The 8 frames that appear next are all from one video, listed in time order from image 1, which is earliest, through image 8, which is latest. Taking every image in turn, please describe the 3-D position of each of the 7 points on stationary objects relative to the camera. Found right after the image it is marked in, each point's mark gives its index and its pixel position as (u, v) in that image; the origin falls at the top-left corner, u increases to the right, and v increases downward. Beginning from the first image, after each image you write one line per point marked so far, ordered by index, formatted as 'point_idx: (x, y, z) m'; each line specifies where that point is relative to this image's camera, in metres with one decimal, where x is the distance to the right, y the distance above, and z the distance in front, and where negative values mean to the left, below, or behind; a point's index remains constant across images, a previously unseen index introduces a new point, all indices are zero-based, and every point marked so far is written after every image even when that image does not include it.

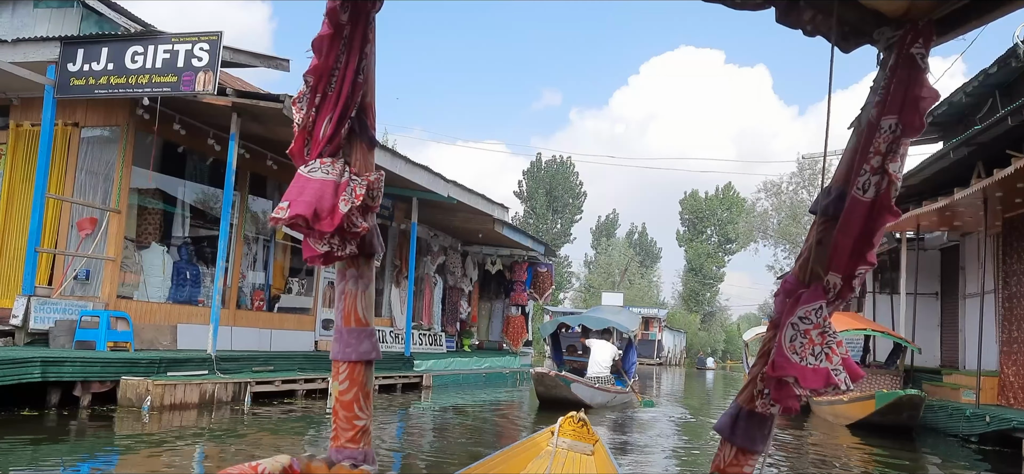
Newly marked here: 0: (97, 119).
0: (-4.5, +1.3, +9.1) m
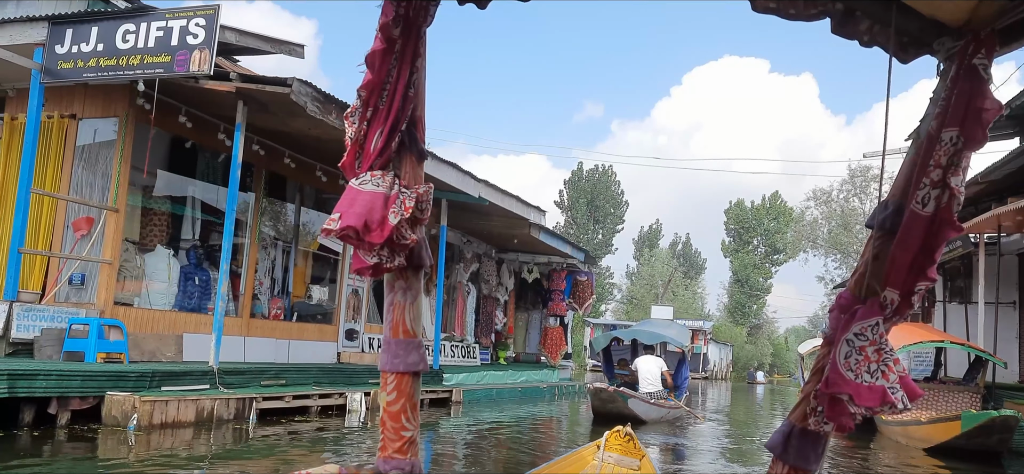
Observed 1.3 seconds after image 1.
0: (-4.2, +1.3, +8.4) m
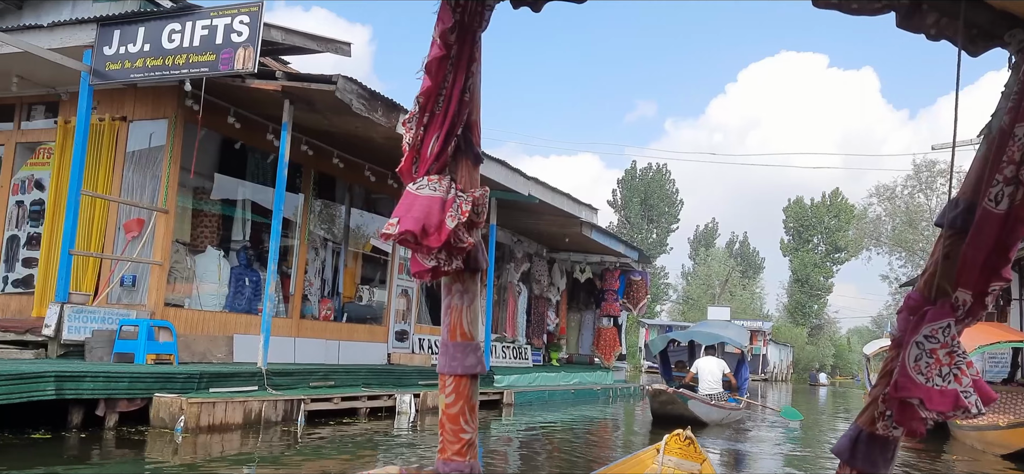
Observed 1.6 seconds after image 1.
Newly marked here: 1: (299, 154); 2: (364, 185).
0: (-3.7, +1.3, +8.4) m
1: (-2.6, +1.0, +10.2) m
2: (-2.0, +0.7, +11.6) m
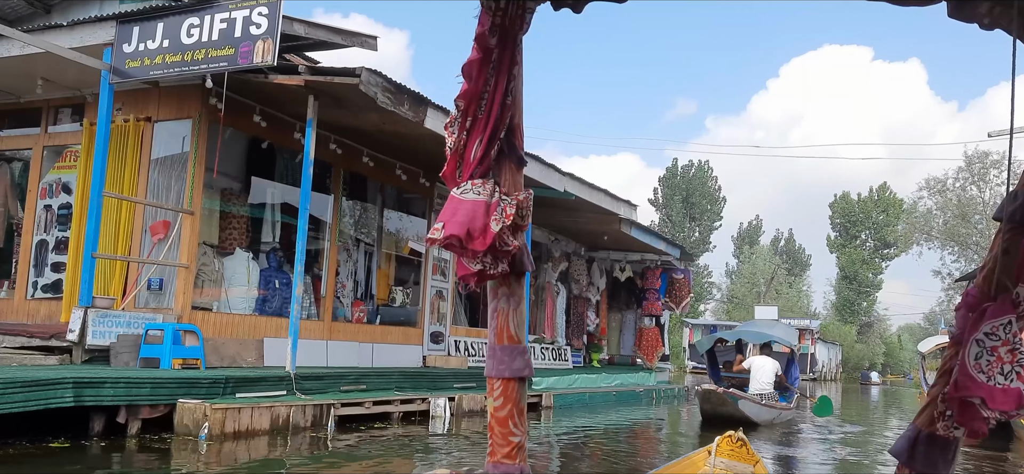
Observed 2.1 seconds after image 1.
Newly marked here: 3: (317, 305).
0: (-3.4, +1.2, +8.2) m
1: (-2.2, +1.0, +10.0) m
2: (-1.6, +0.7, +11.4) m
3: (-2.3, -0.8, +9.9) m
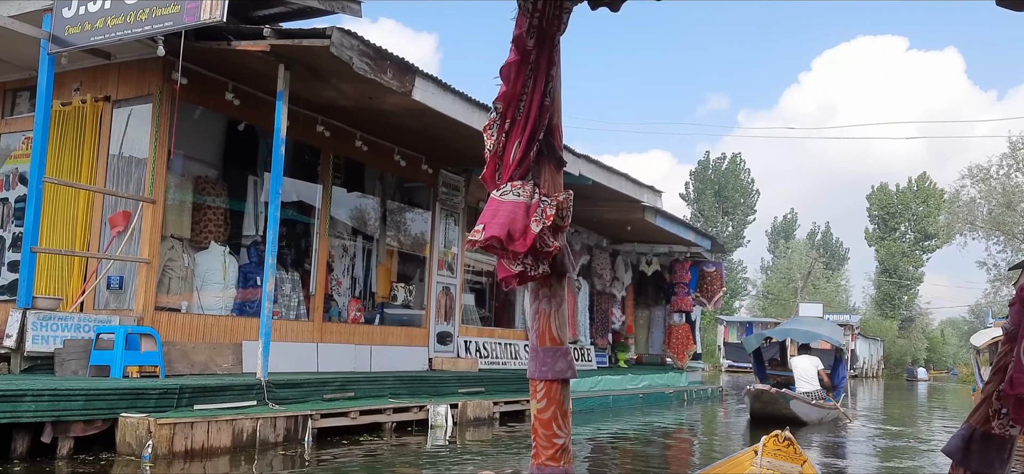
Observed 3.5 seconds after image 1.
0: (-3.4, +1.3, +7.4) m
1: (-2.1, +1.1, +9.1) m
2: (-1.4, +0.8, +10.5) m
3: (-2.2, -0.7, +9.0) m
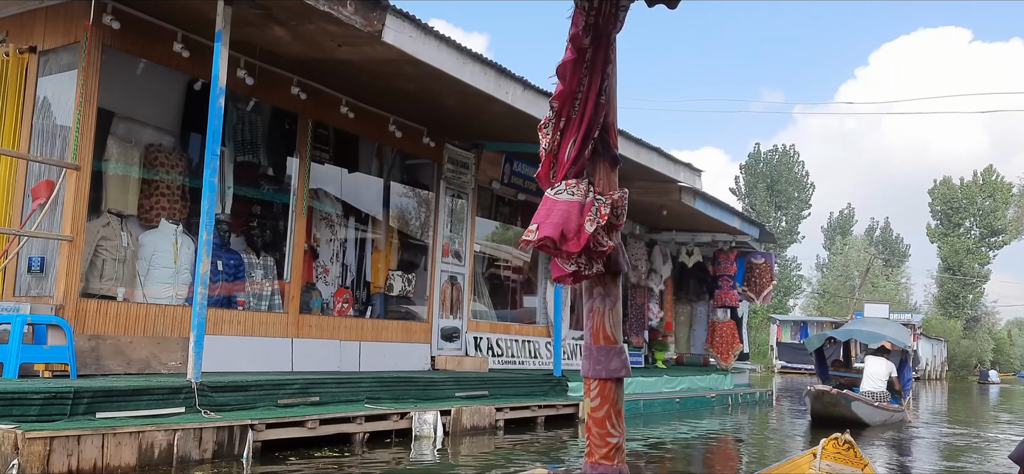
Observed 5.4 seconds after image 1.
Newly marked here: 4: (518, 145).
0: (-3.4, +1.5, +6.3) m
1: (-2.1, +1.3, +7.9) m
2: (-1.3, +1.0, +9.2) m
3: (-2.2, -0.5, +7.8) m
4: (+0.1, +1.1, +10.0) m
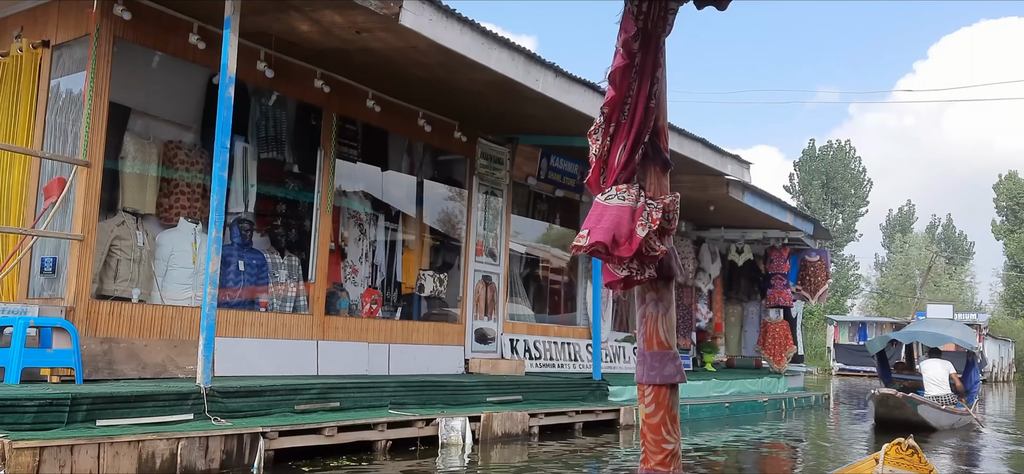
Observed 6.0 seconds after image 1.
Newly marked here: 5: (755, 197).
0: (-3.2, +1.5, +6.1) m
1: (-1.8, +1.3, +7.6) m
2: (-0.9, +1.0, +8.9) m
3: (-1.9, -0.5, +7.5) m
4: (+0.5, +1.1, +9.6) m
5: (+3.5, +0.6, +11.9) m
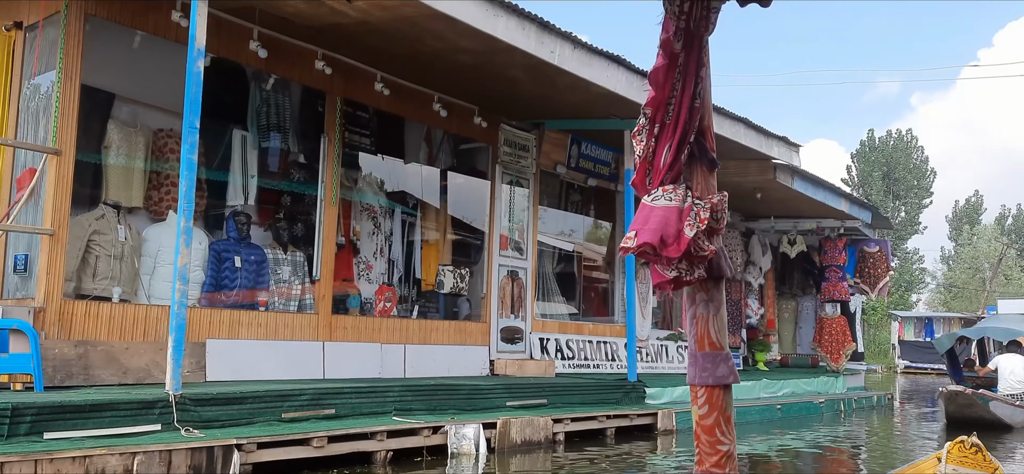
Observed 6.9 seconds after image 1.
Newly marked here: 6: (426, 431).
0: (-3.2, +1.5, +5.6) m
1: (-1.6, +1.3, +7.1) m
2: (-0.7, +1.1, +8.3) m
3: (-1.7, -0.5, +7.0) m
4: (+0.8, +1.2, +8.9) m
5: (+3.9, +0.7, +11.0) m
6: (-0.6, -1.3, +5.7) m
